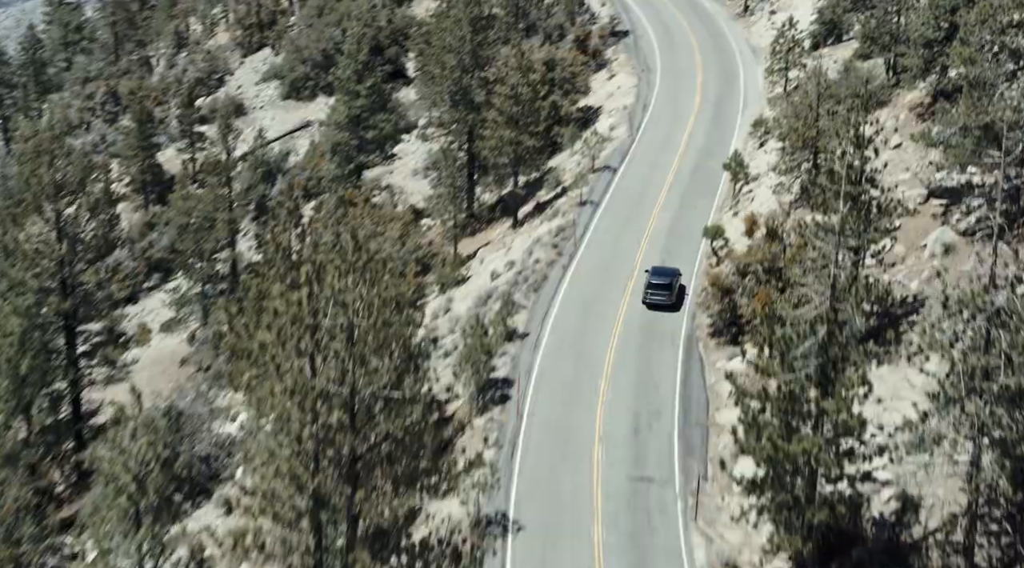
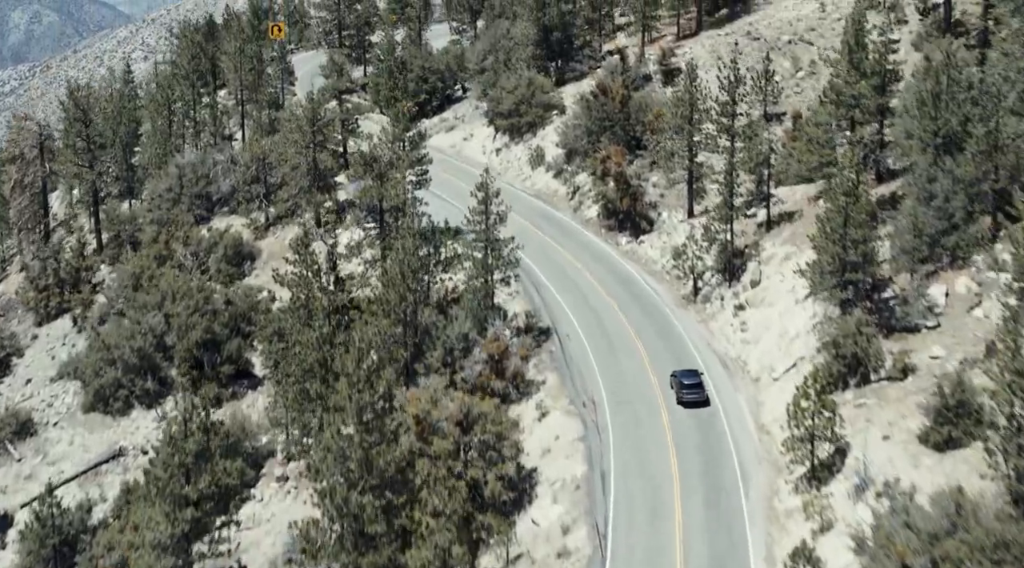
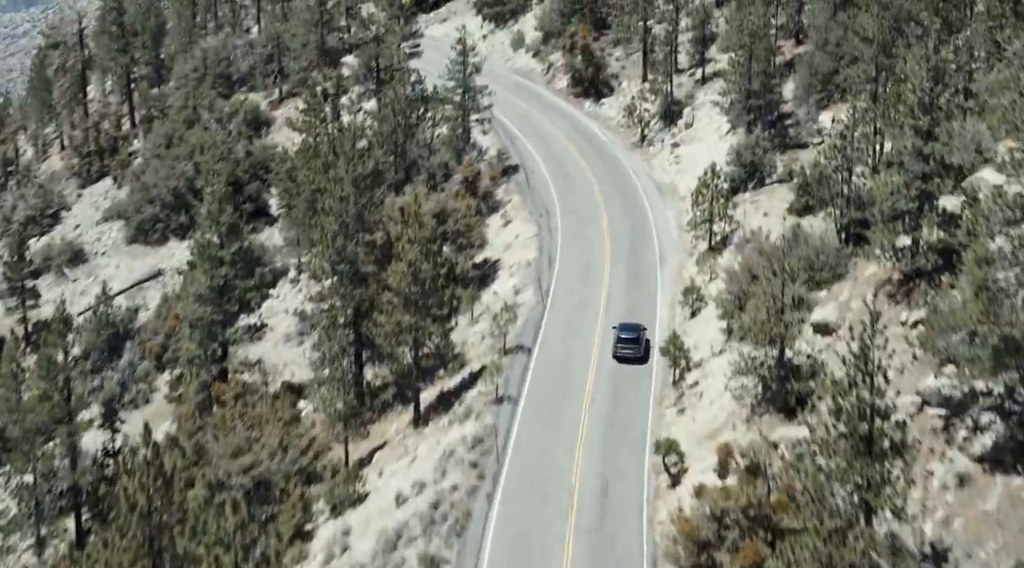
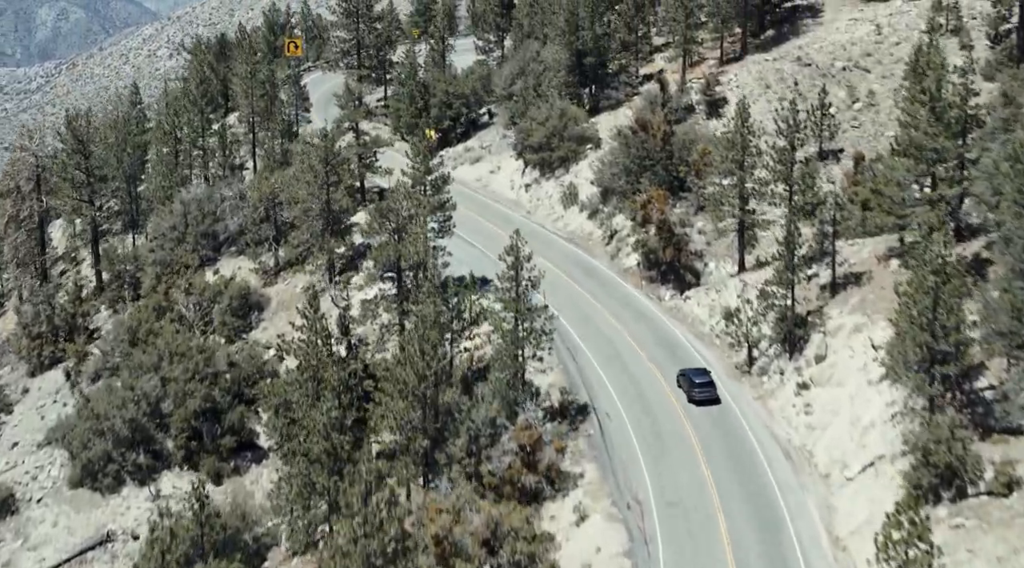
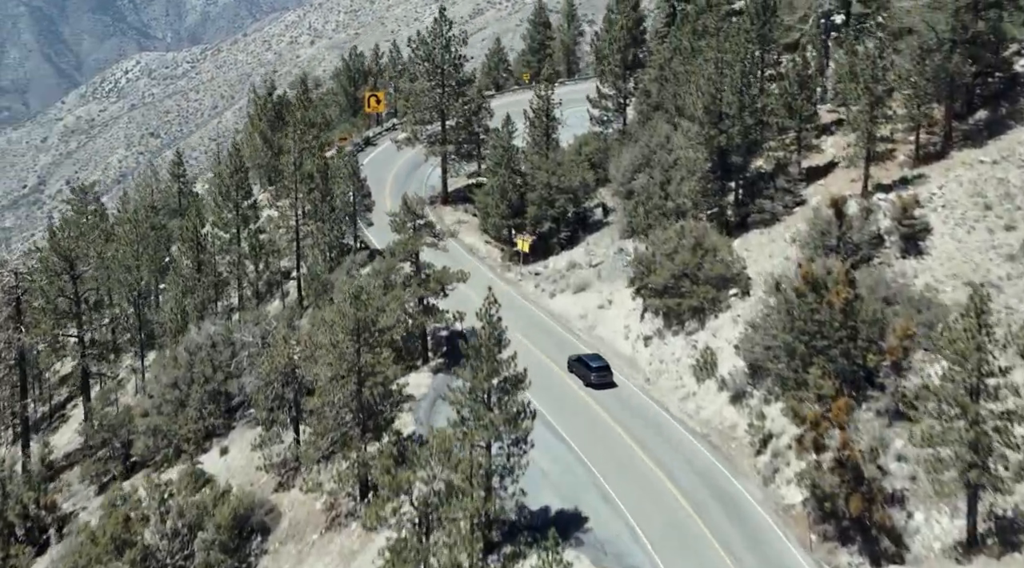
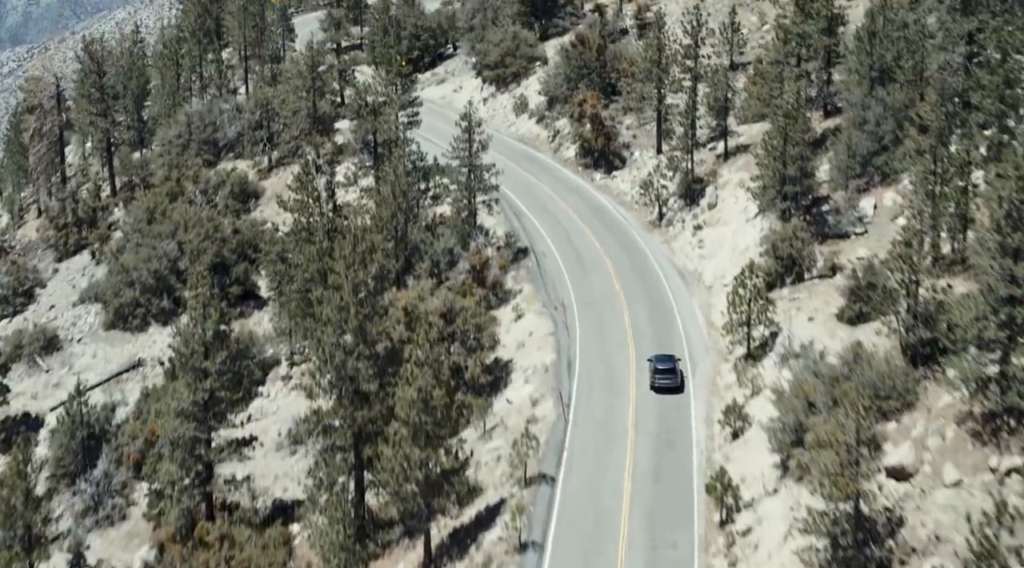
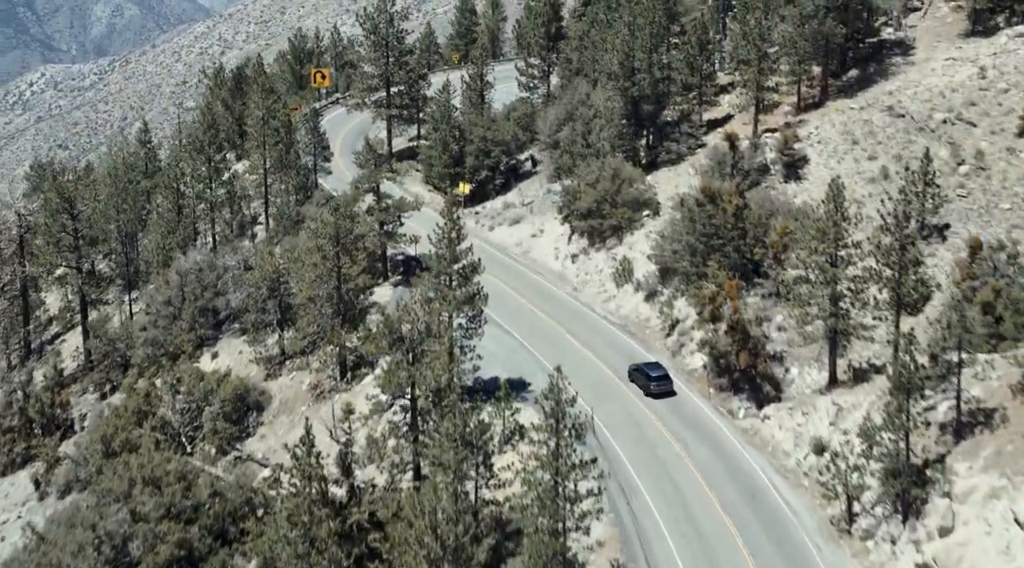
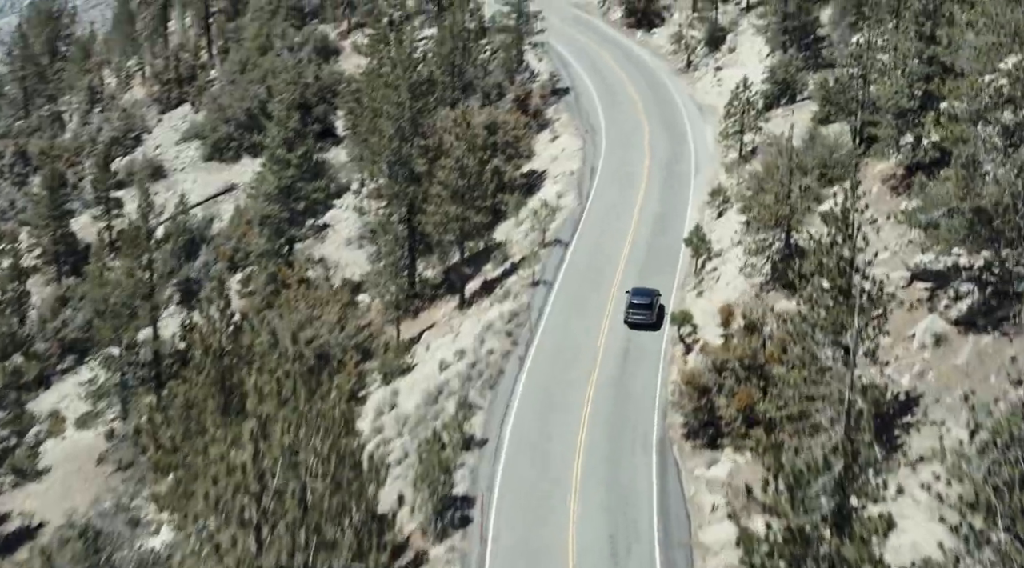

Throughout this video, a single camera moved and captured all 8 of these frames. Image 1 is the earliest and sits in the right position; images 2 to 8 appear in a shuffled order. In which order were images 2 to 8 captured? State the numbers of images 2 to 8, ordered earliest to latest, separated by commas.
8, 3, 6, 2, 4, 7, 5
